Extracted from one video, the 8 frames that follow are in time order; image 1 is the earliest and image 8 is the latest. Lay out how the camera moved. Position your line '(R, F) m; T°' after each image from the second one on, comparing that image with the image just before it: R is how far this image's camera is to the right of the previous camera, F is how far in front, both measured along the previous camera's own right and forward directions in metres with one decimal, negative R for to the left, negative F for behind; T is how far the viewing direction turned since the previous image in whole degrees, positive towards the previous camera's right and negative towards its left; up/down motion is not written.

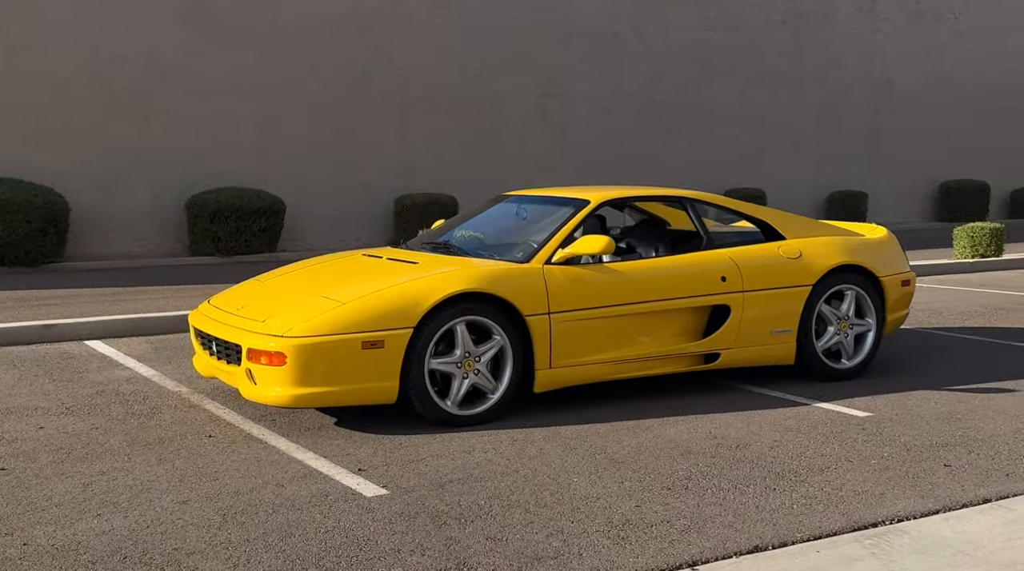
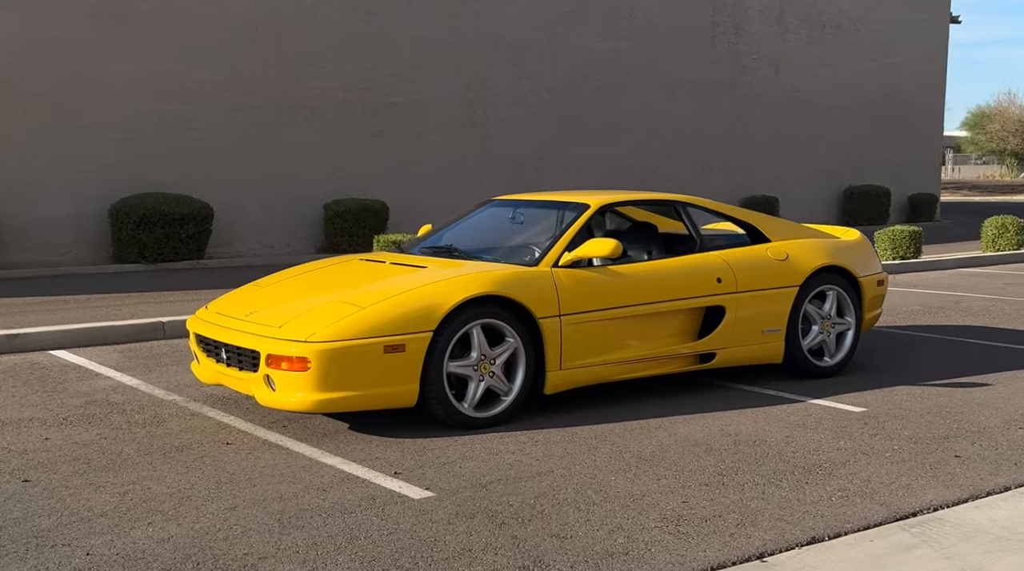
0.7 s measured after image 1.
(-0.6, 0.0) m; +5°
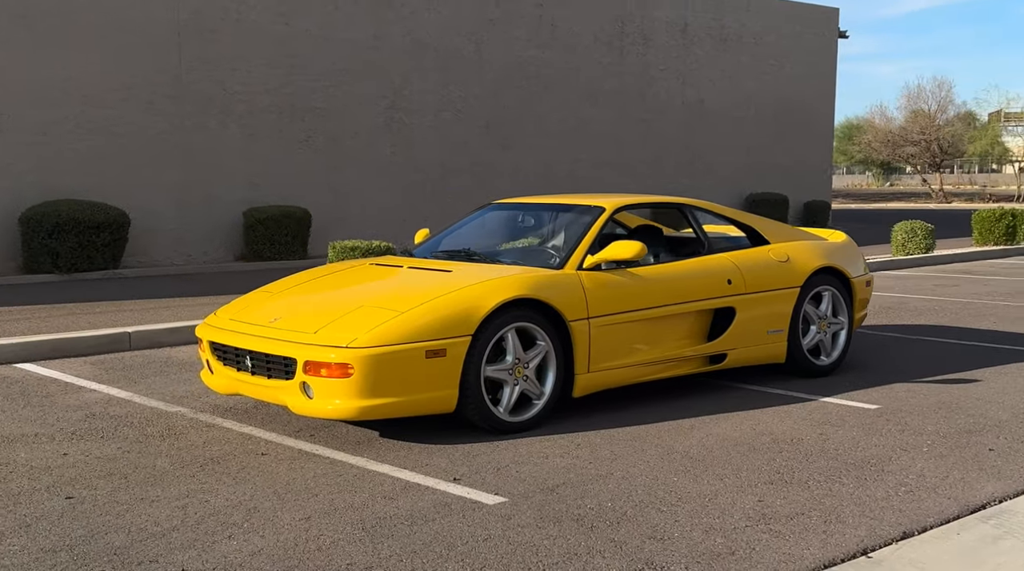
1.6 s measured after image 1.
(-0.8, +0.1) m; +6°
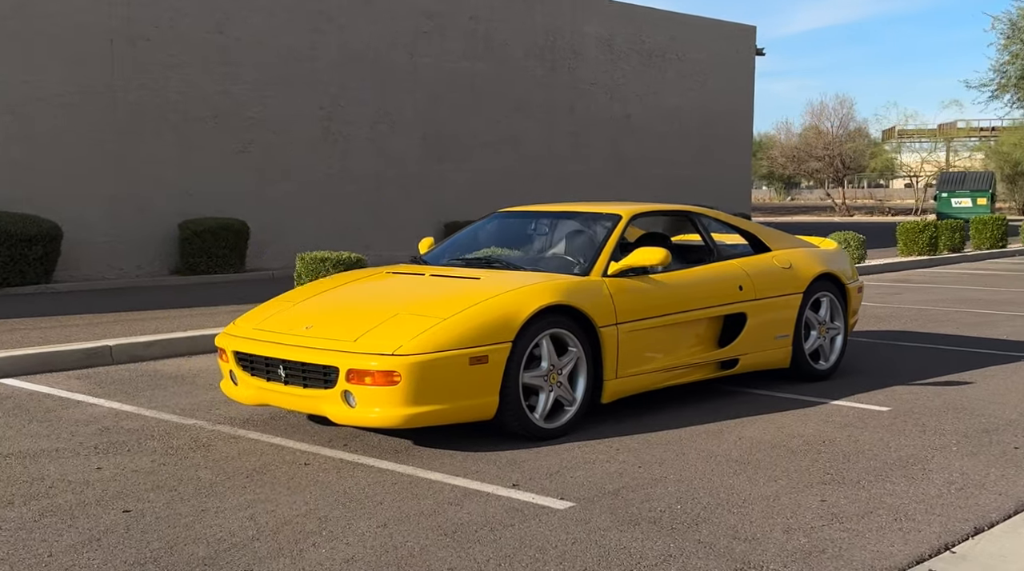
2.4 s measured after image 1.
(-0.7, 0.0) m; +5°
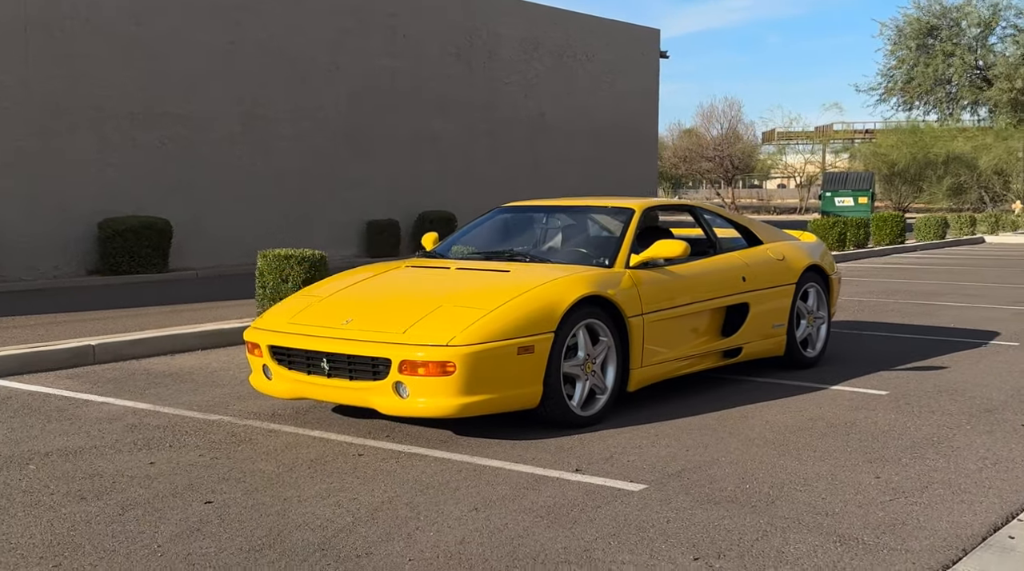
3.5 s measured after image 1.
(-0.8, -0.1) m; +6°
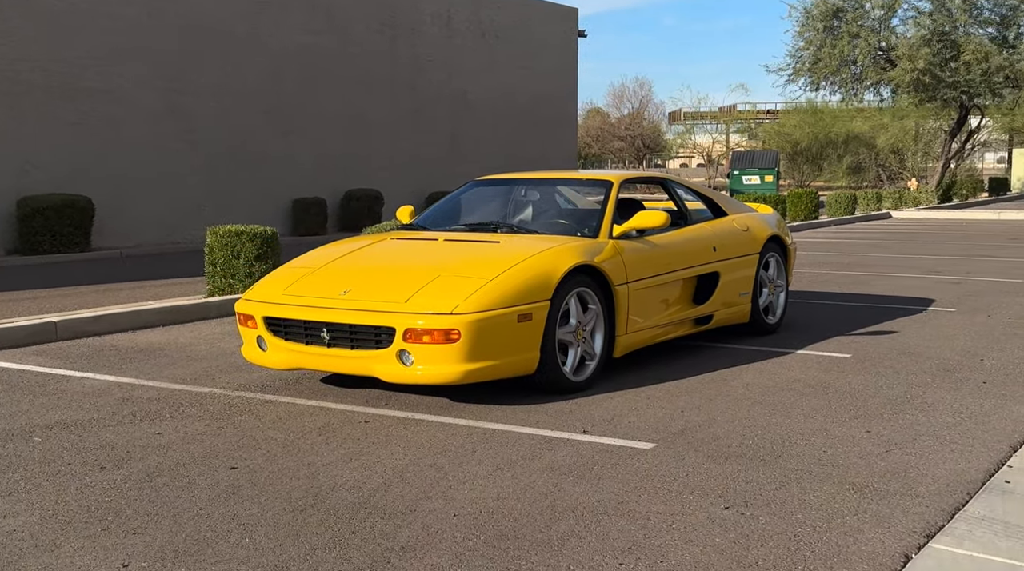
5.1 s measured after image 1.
(-0.5, -0.1) m; +5°
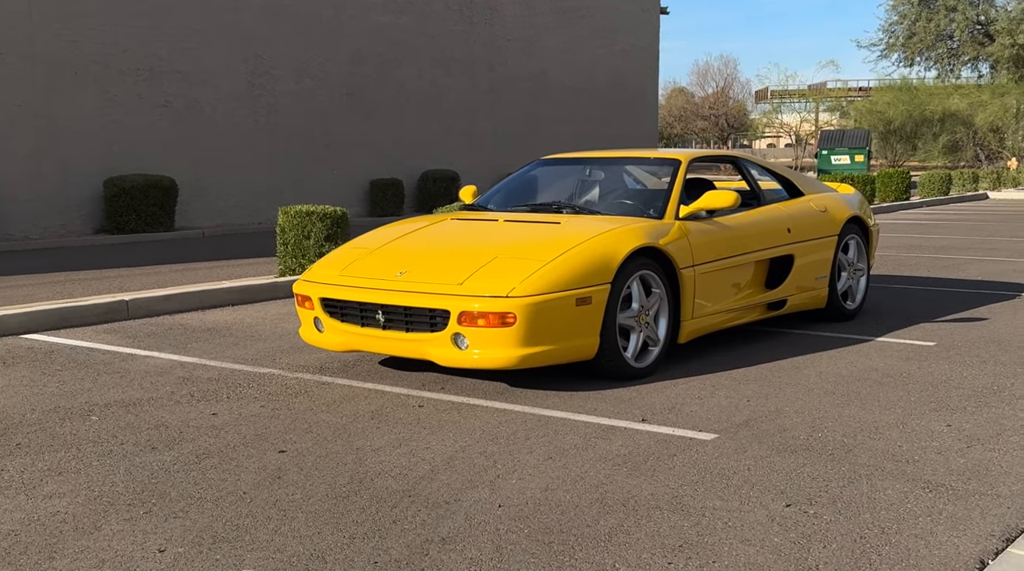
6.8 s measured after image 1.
(+0.1, +0.2) m; -4°
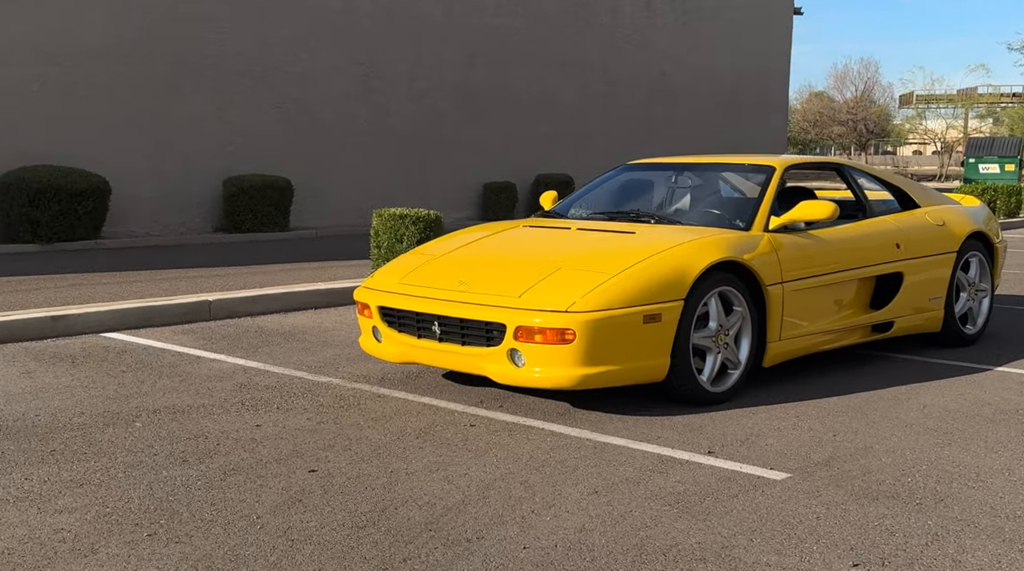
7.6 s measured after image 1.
(+0.3, +0.4) m; -7°
